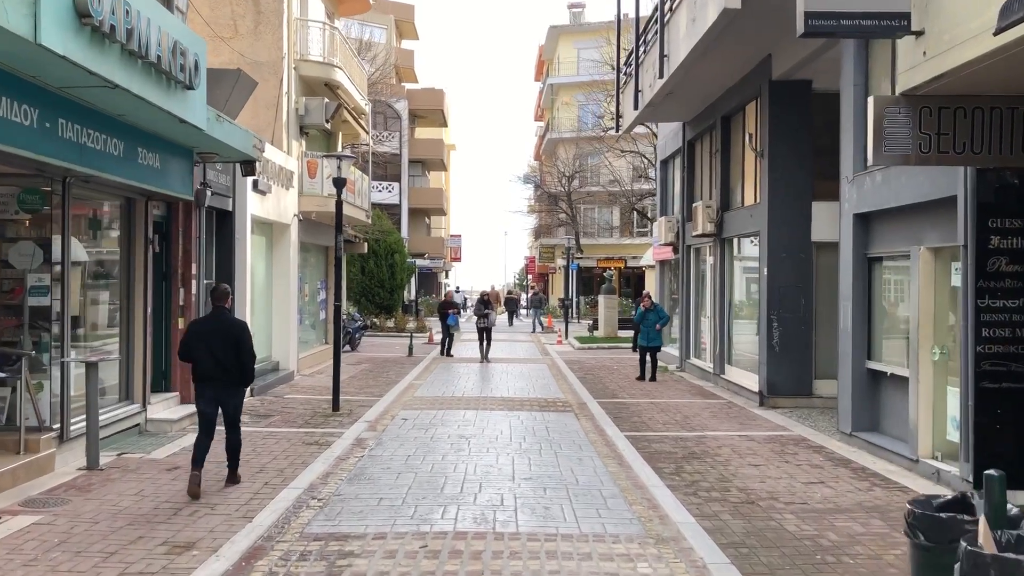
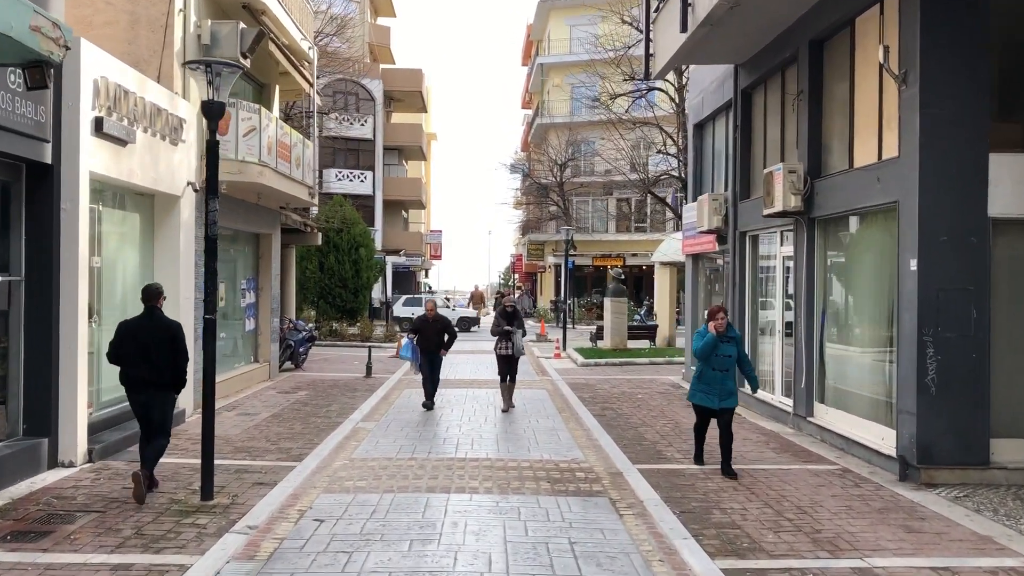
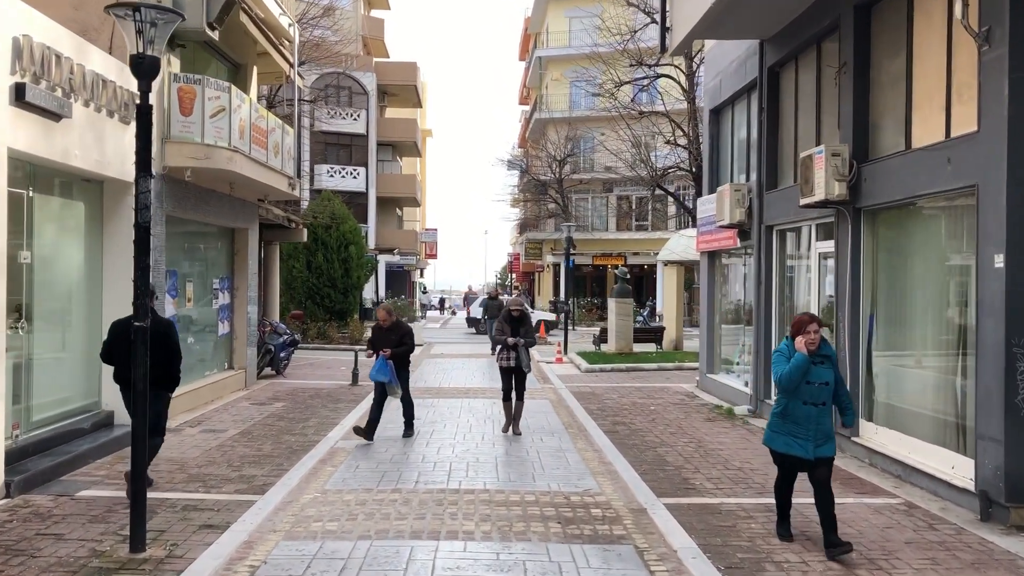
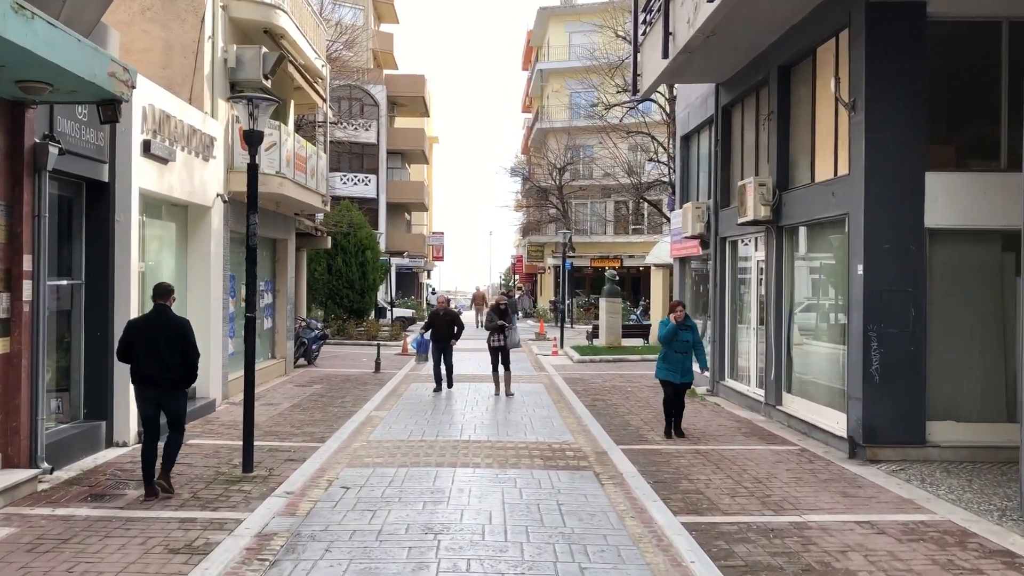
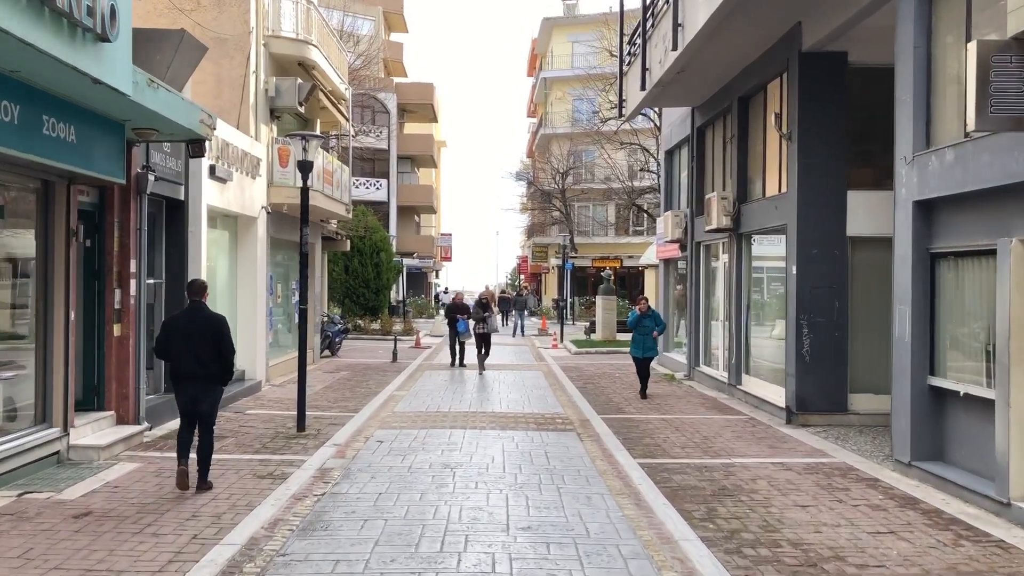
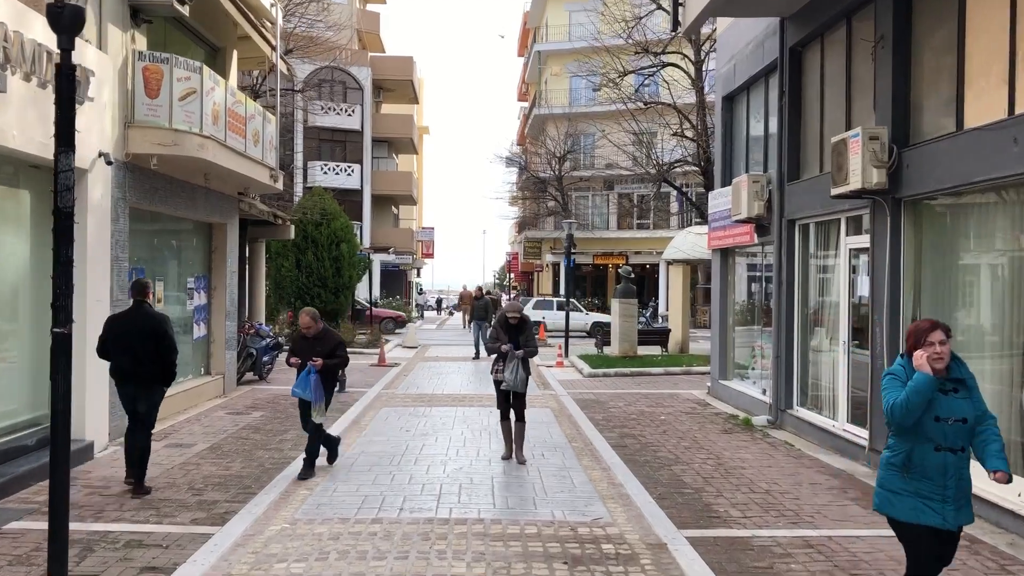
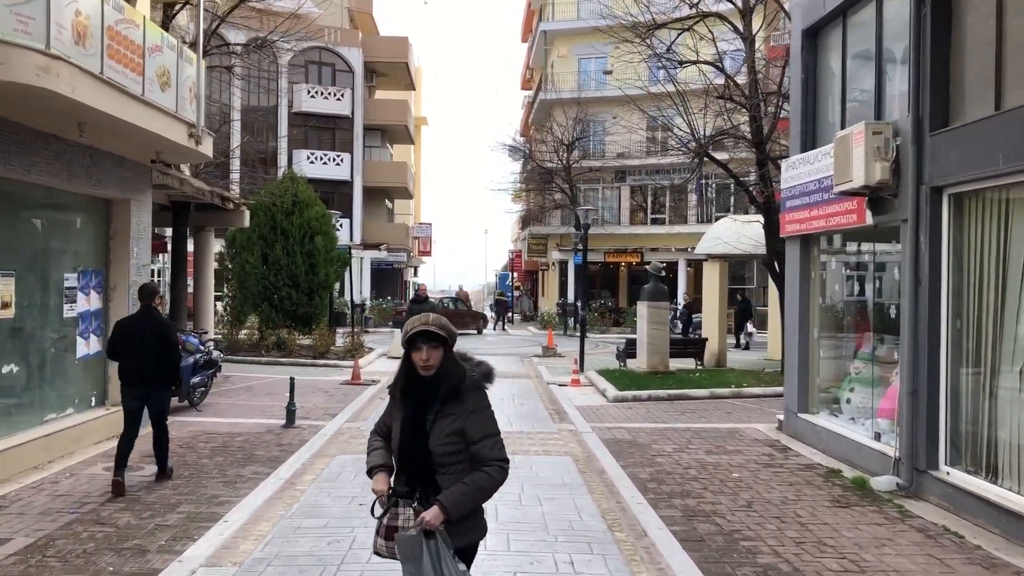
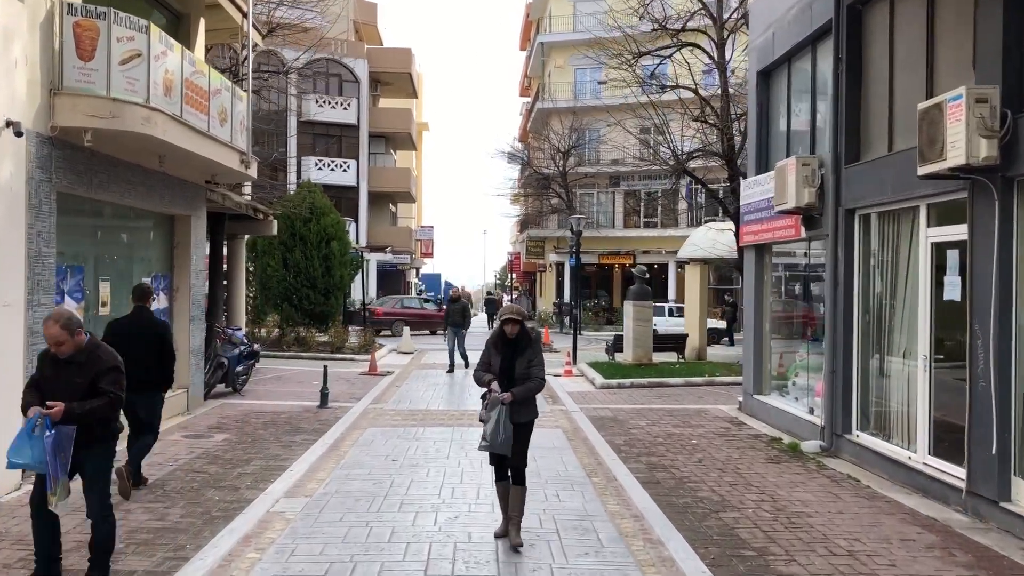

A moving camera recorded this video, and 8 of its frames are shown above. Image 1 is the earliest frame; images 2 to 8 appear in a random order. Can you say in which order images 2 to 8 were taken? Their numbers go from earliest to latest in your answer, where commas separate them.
5, 4, 2, 3, 6, 8, 7
